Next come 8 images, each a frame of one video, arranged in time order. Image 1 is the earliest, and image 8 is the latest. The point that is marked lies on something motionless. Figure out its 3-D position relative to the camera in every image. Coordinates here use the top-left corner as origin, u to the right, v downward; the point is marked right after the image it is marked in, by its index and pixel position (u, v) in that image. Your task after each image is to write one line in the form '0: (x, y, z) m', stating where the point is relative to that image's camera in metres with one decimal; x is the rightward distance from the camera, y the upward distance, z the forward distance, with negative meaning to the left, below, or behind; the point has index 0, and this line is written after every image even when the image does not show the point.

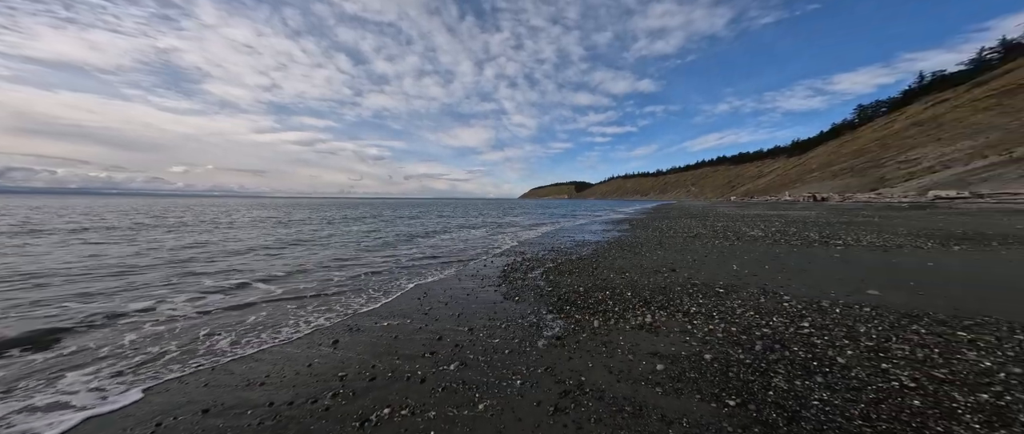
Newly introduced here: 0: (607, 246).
0: (+4.9, -1.3, +12.3) m
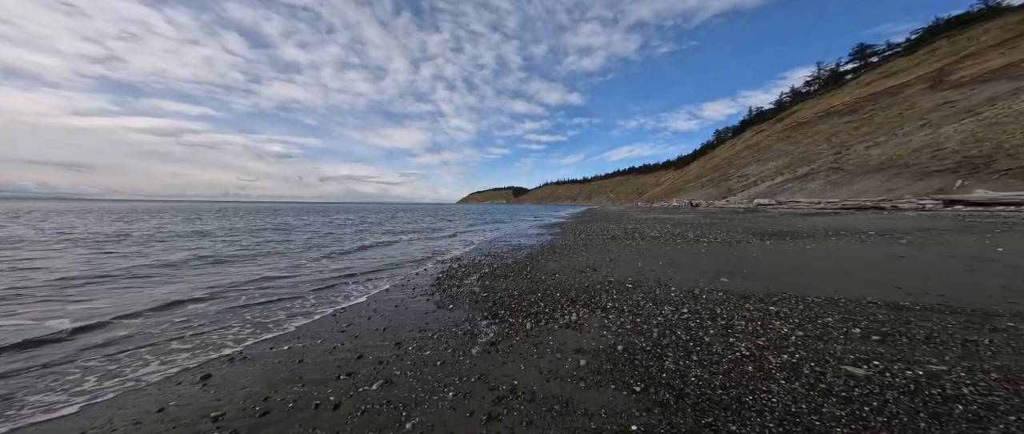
0: (+1.3, -1.5, +13.0) m
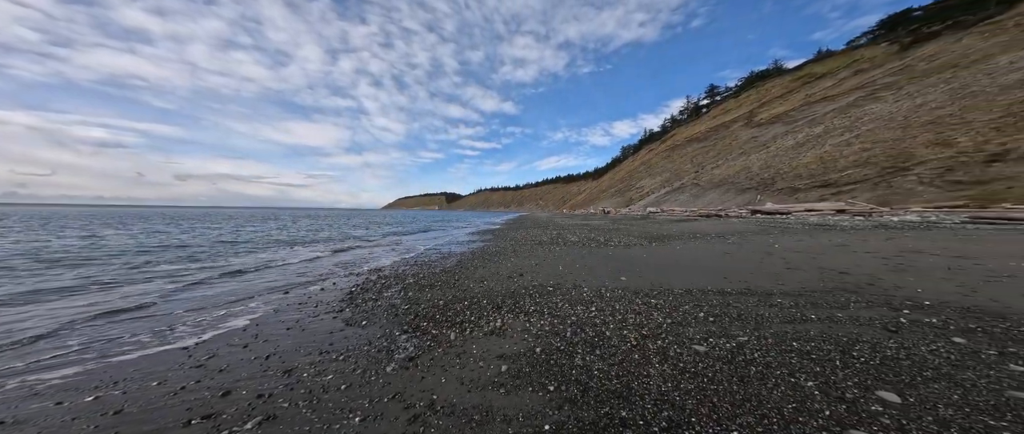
0: (-2.2, -1.9, +13.0) m
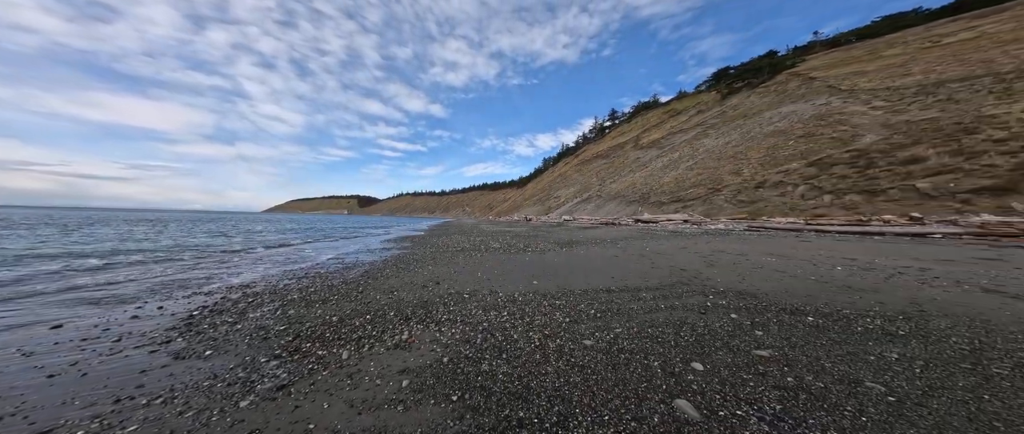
0: (-5.8, -2.1, +11.9) m
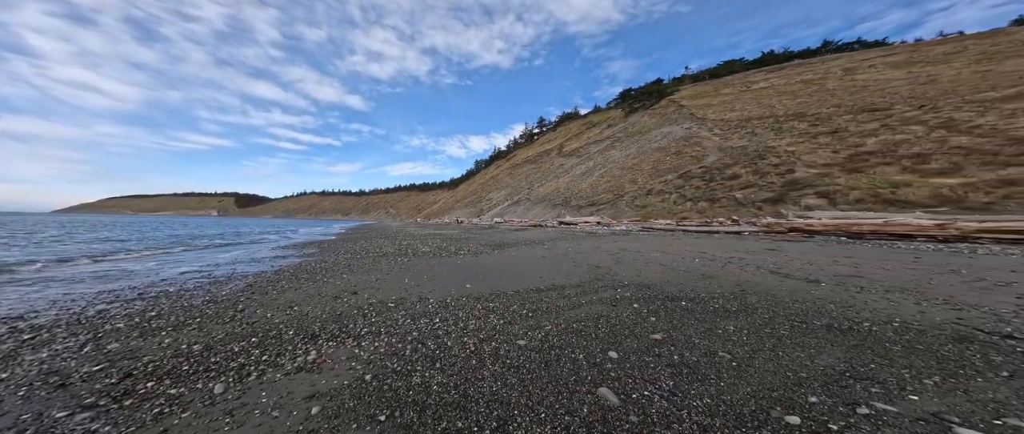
0: (-8.5, -2.2, +10.0) m
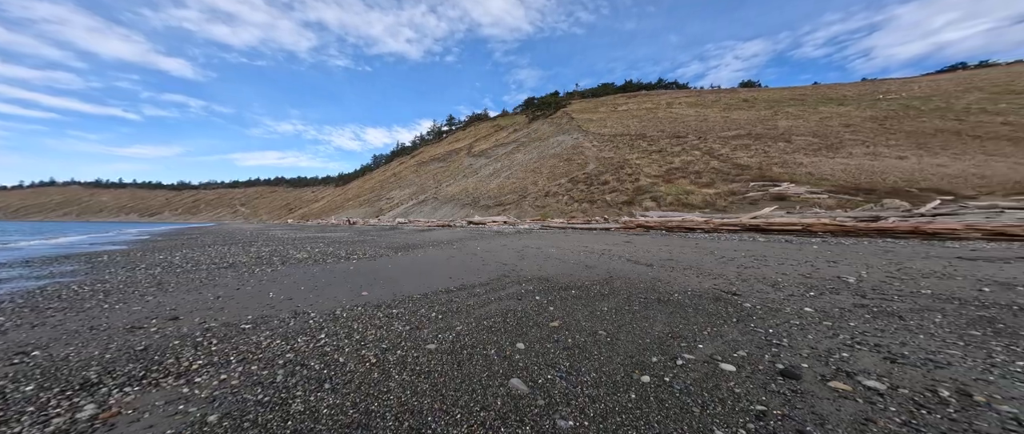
0: (-11.3, -2.3, +6.7) m
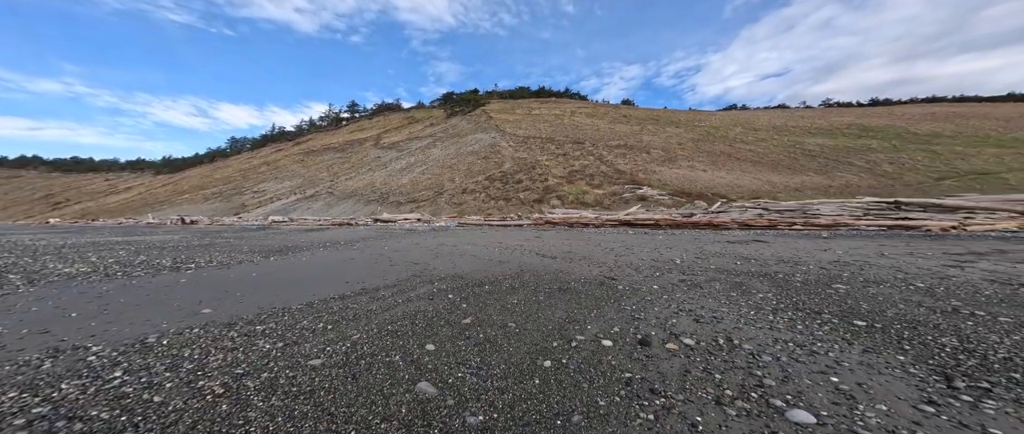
0: (-12.9, -2.3, +3.1) m
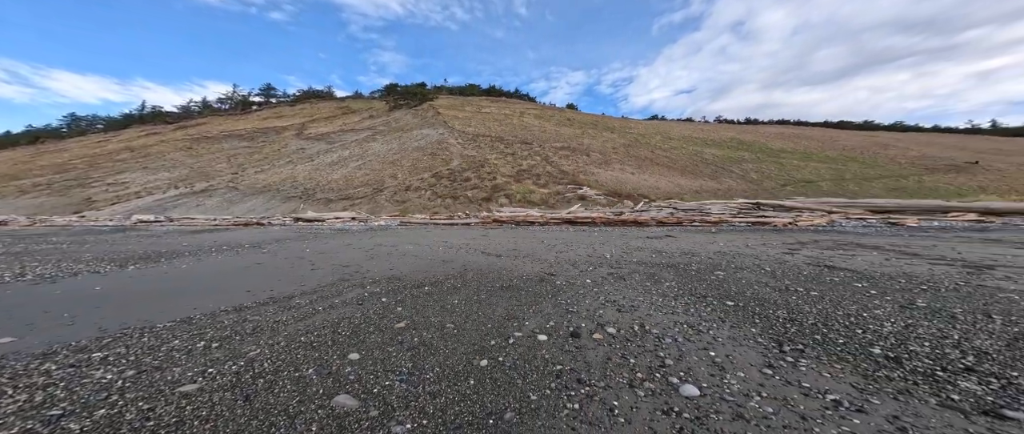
0: (-13.4, -2.3, +0.7) m
